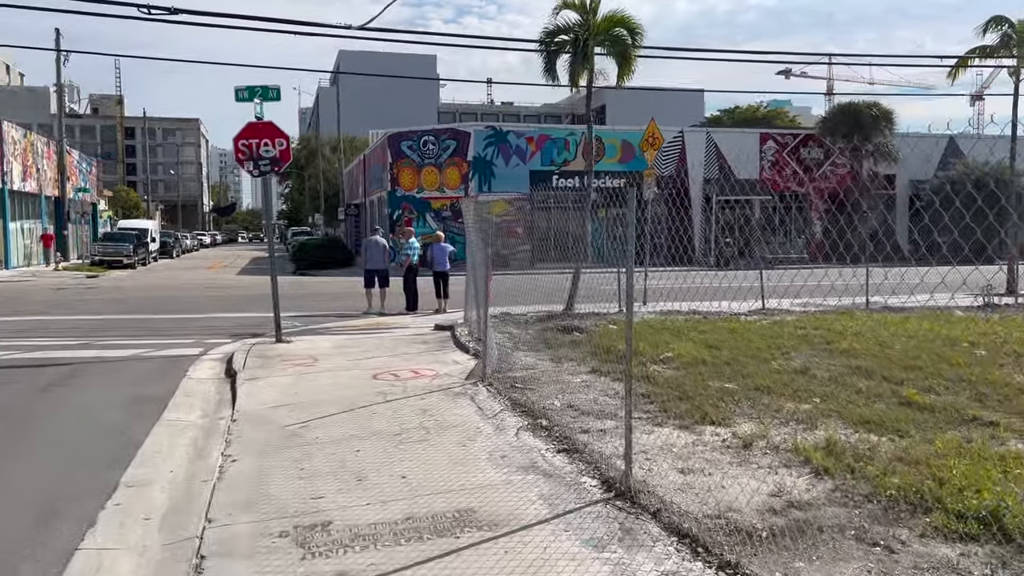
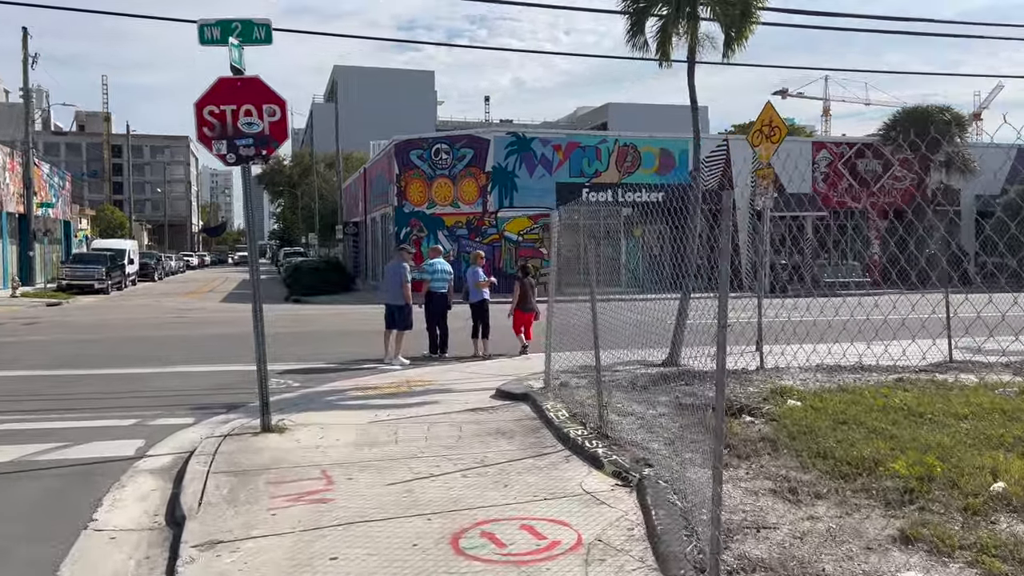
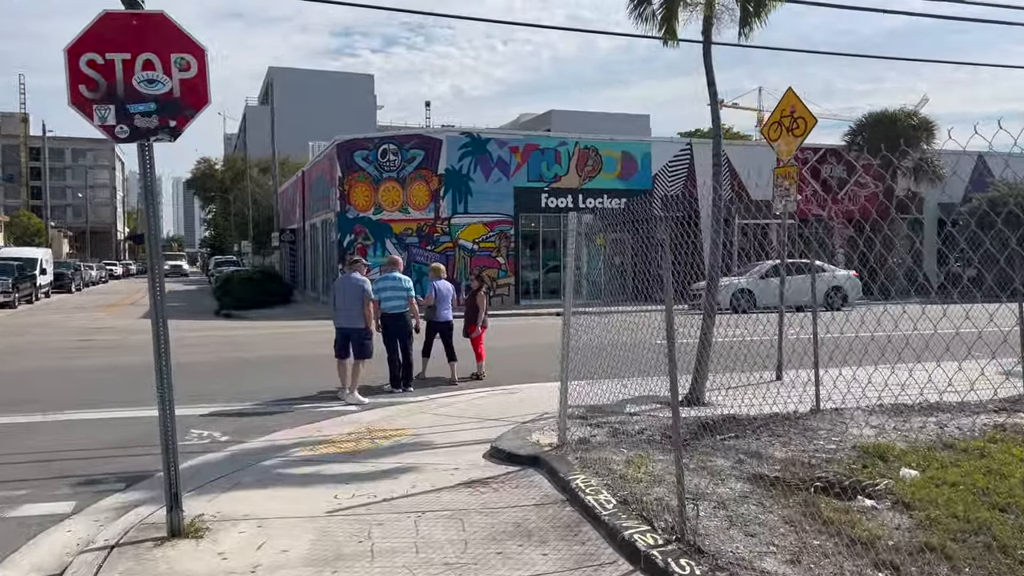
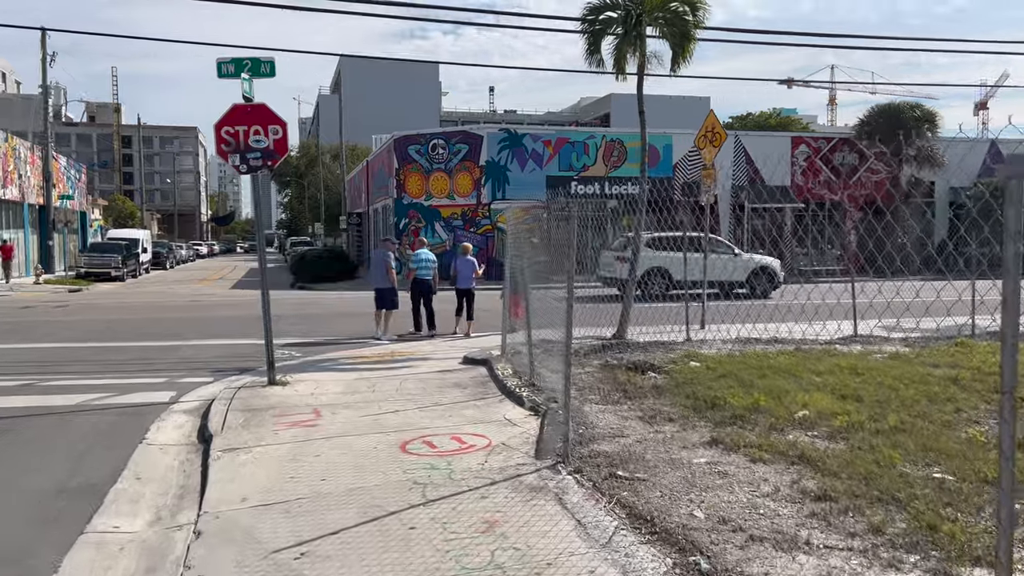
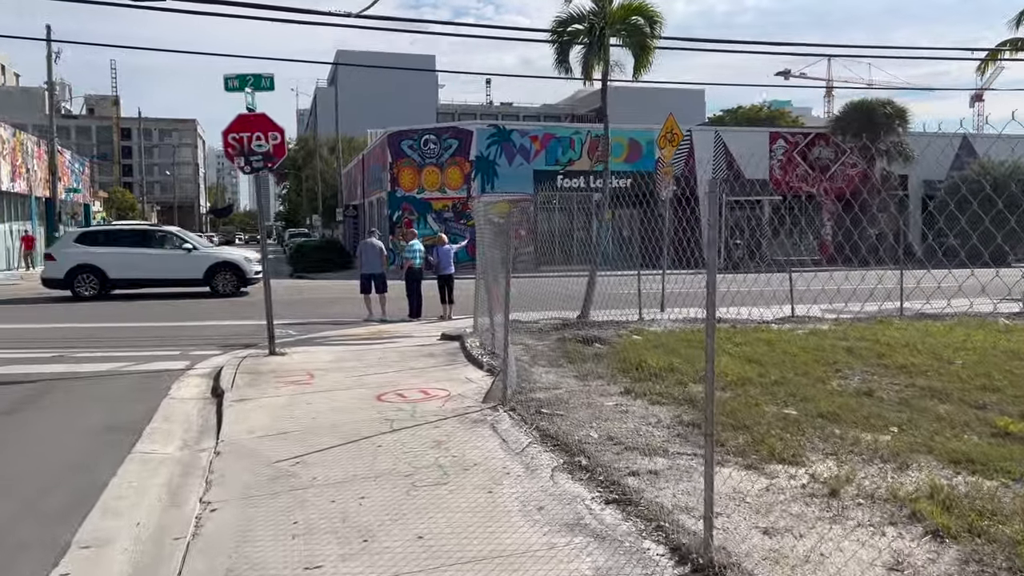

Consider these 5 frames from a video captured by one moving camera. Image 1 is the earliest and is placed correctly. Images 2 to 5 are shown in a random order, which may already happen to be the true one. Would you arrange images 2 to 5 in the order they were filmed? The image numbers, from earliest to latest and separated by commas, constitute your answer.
5, 4, 2, 3
